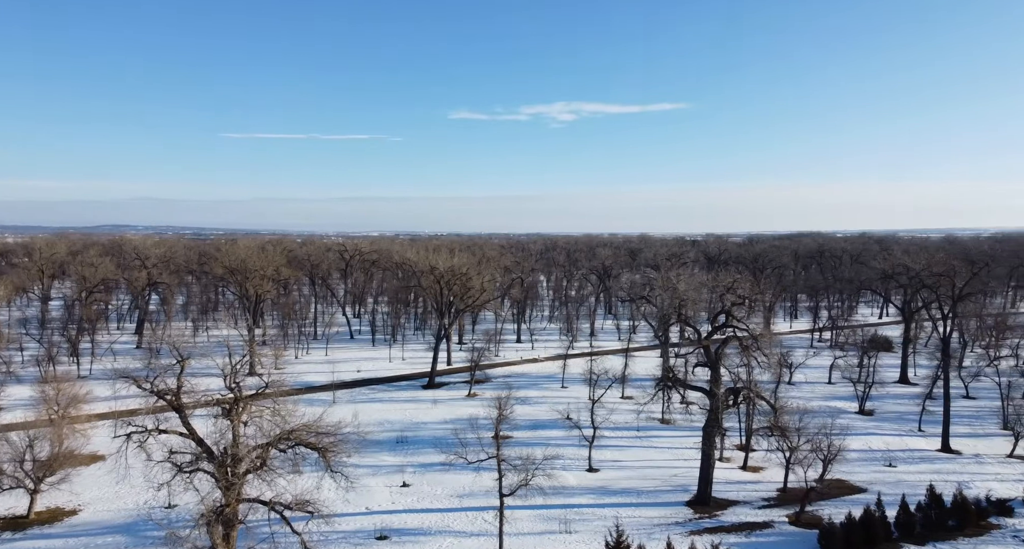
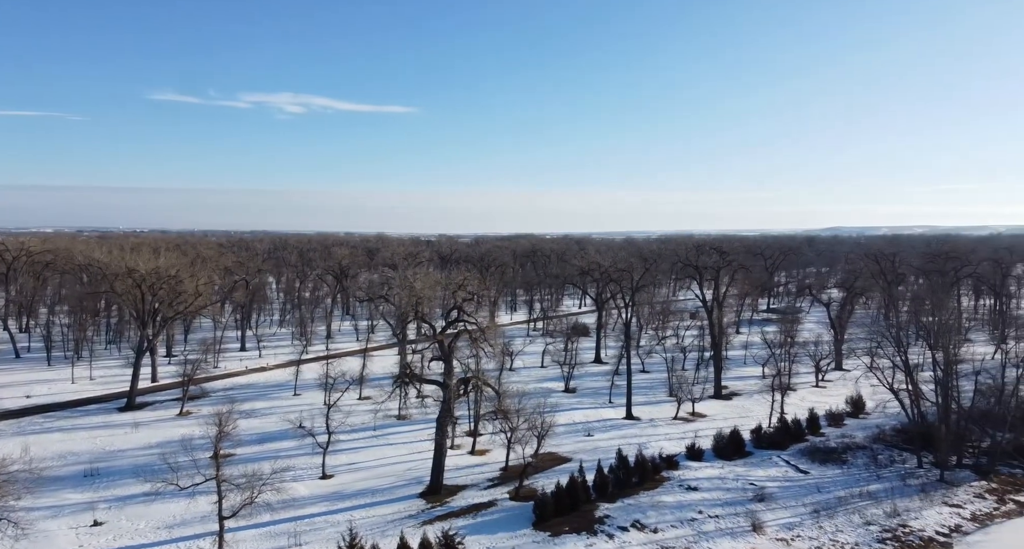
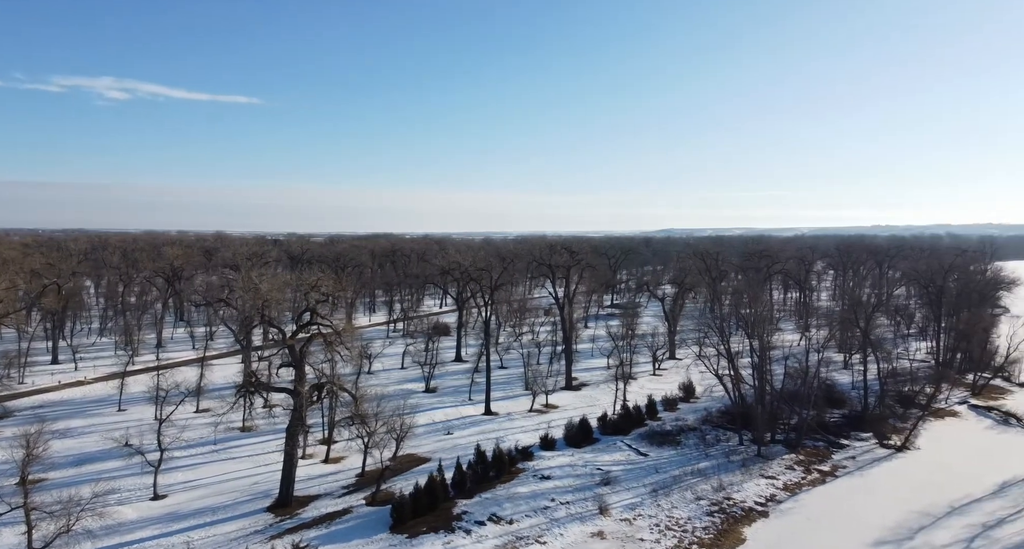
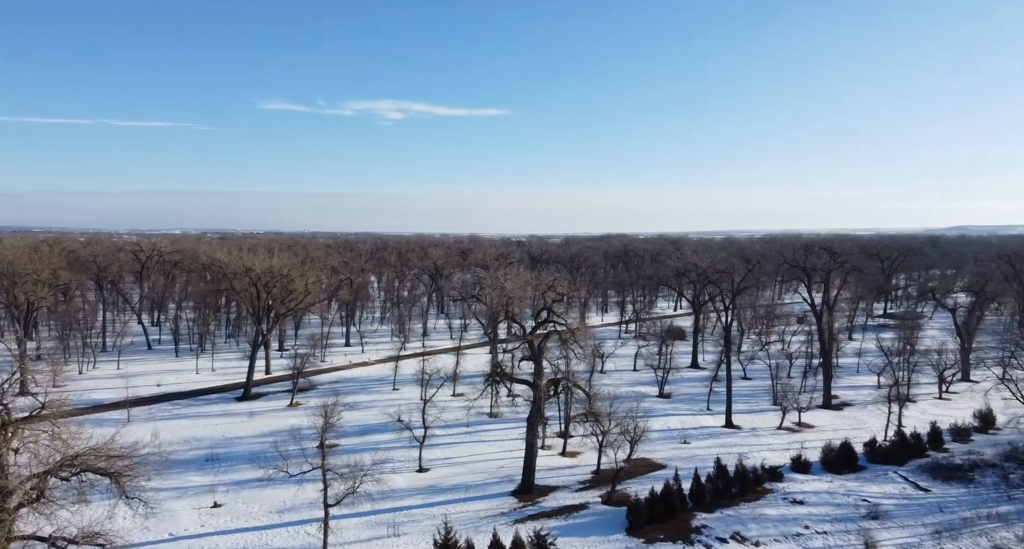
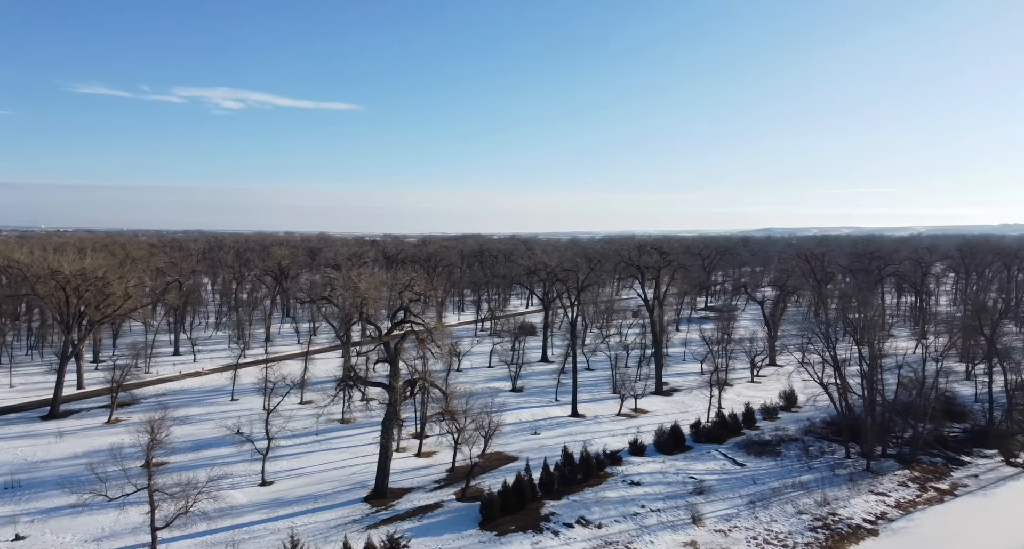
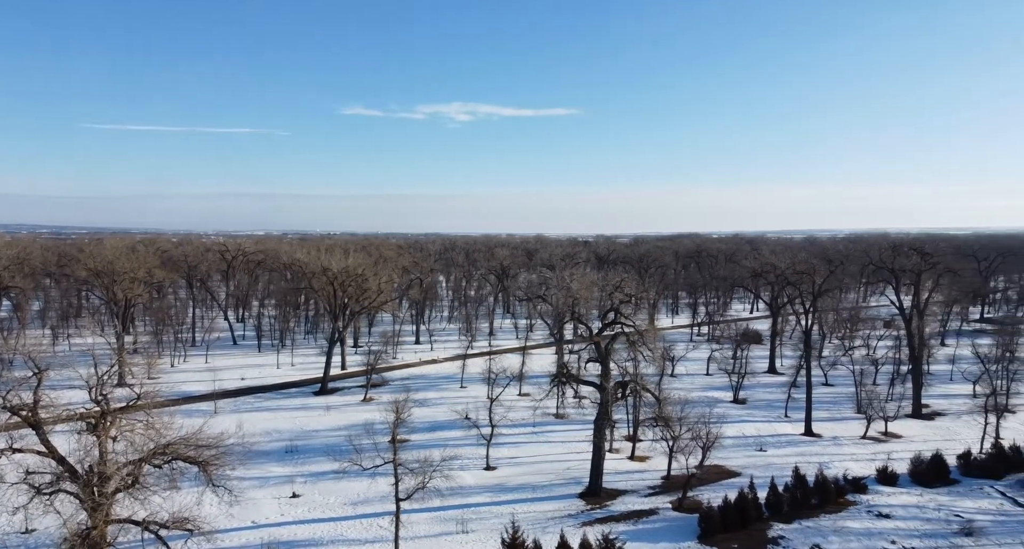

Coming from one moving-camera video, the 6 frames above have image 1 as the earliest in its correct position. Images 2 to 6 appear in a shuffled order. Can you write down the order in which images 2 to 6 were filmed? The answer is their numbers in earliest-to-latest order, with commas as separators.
6, 4, 2, 5, 3
